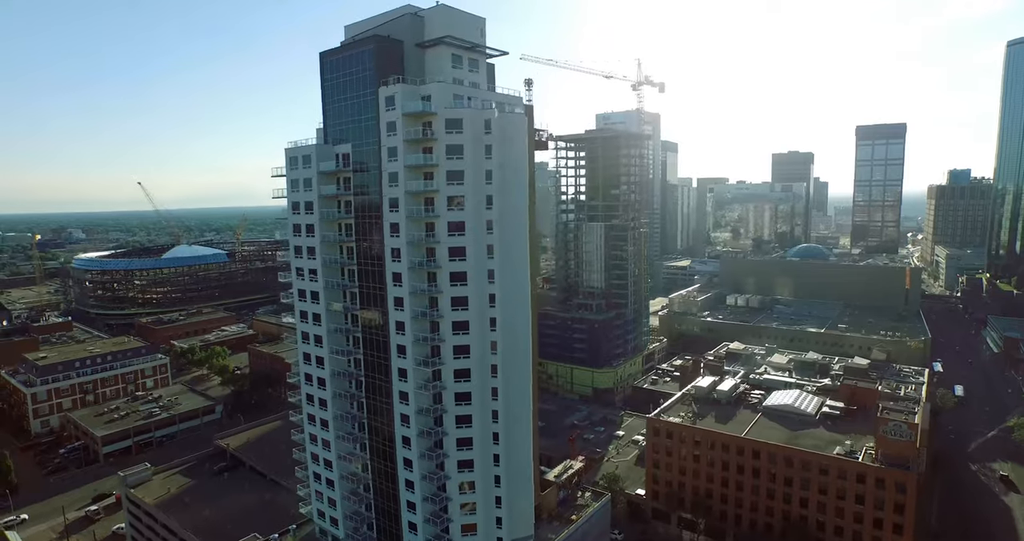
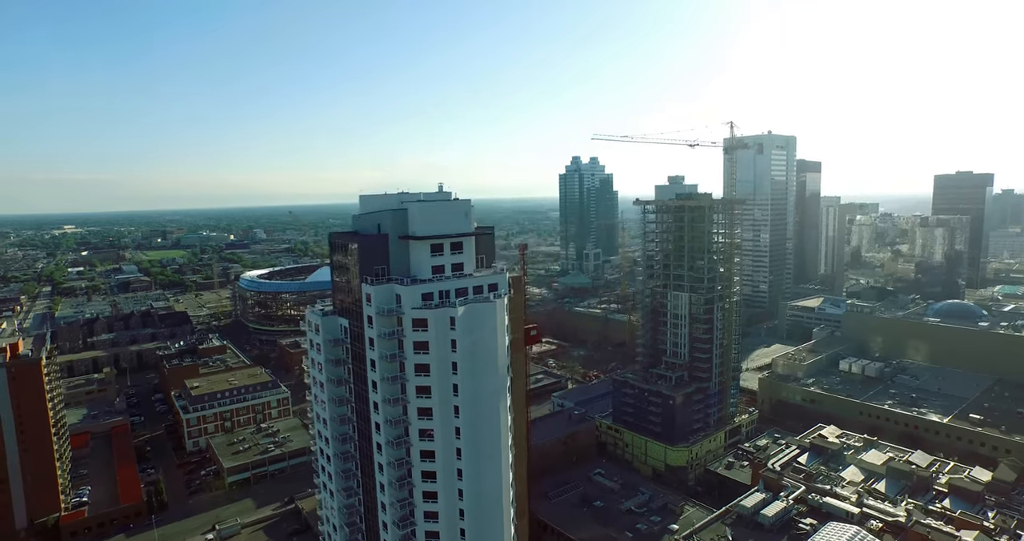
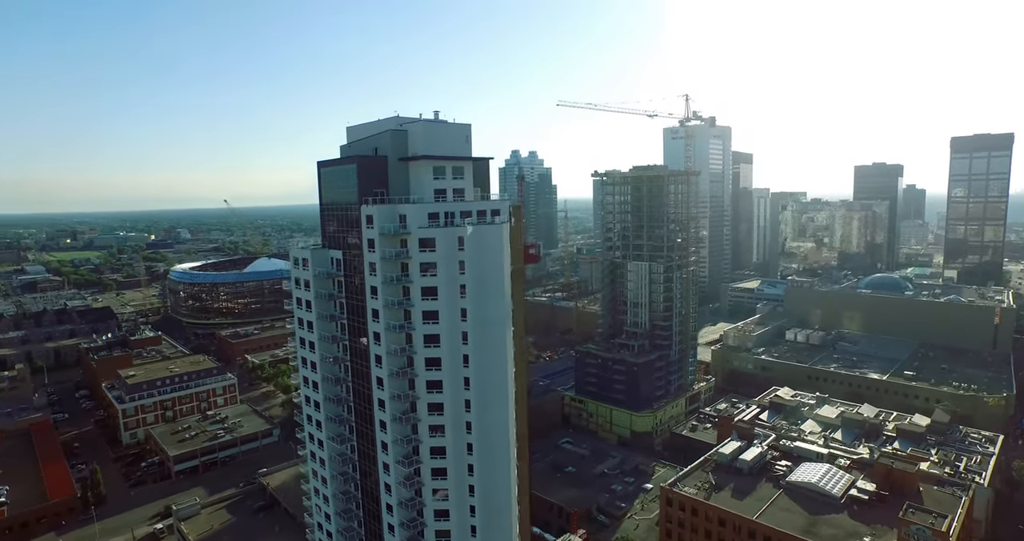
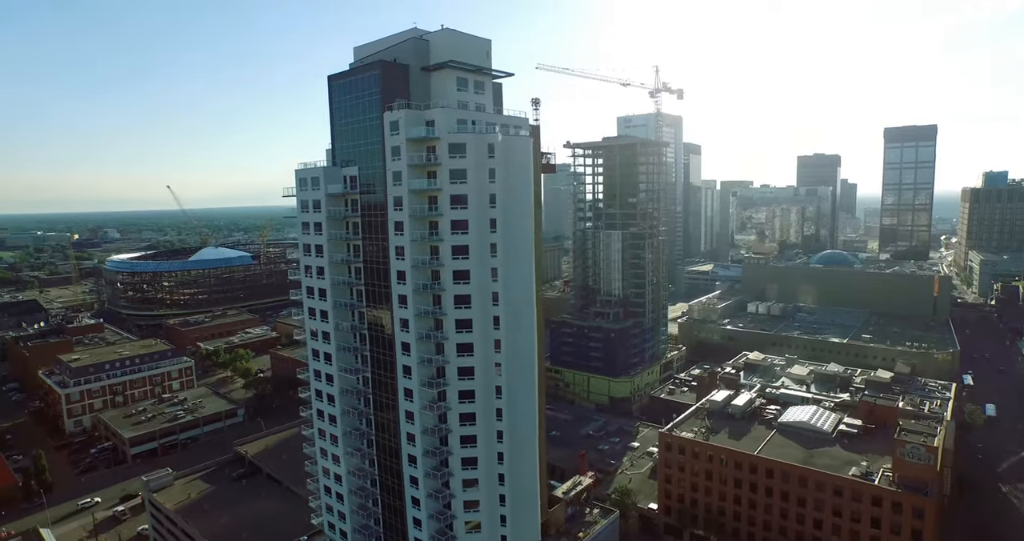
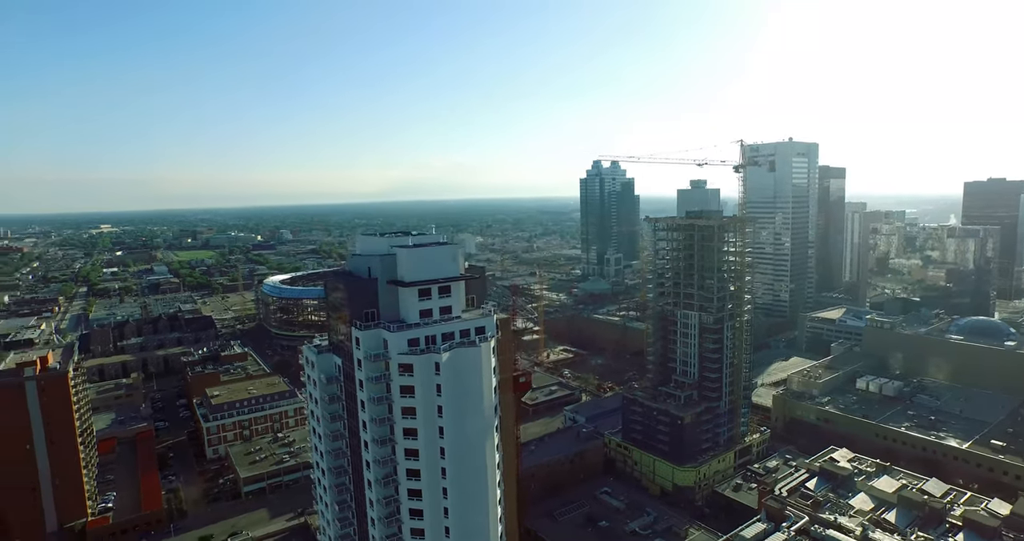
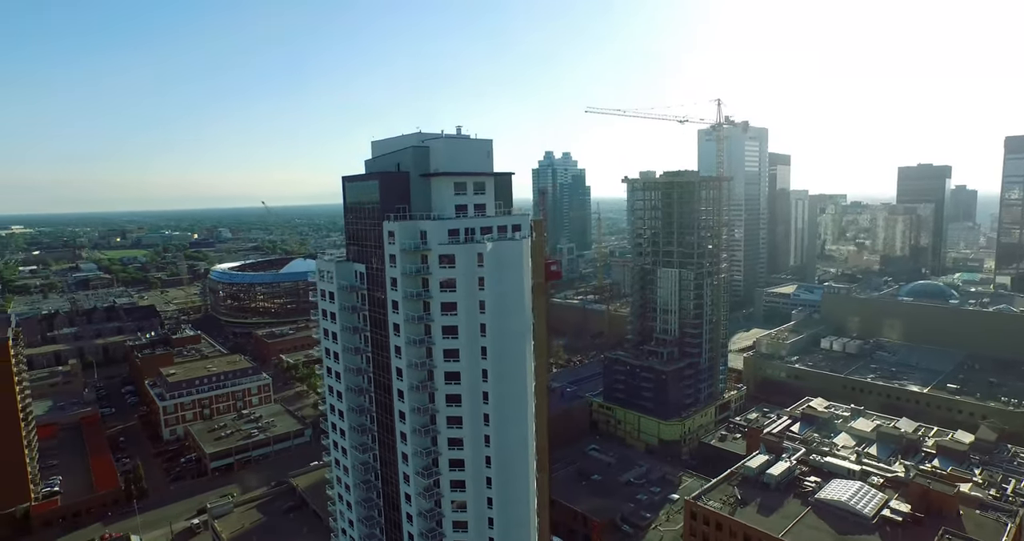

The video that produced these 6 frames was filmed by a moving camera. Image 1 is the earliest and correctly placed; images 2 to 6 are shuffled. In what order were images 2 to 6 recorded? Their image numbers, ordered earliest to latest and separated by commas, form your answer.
4, 3, 6, 2, 5
